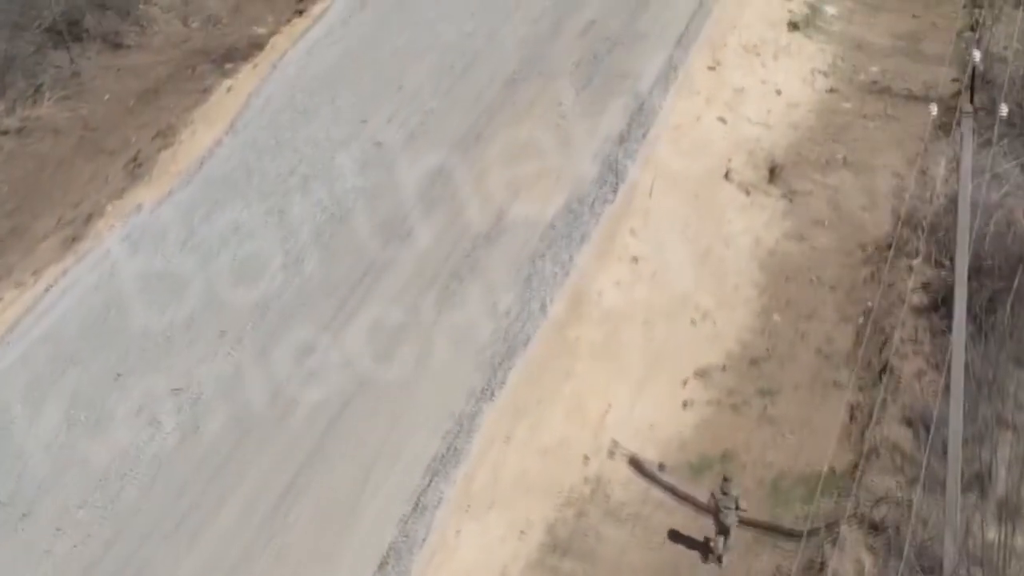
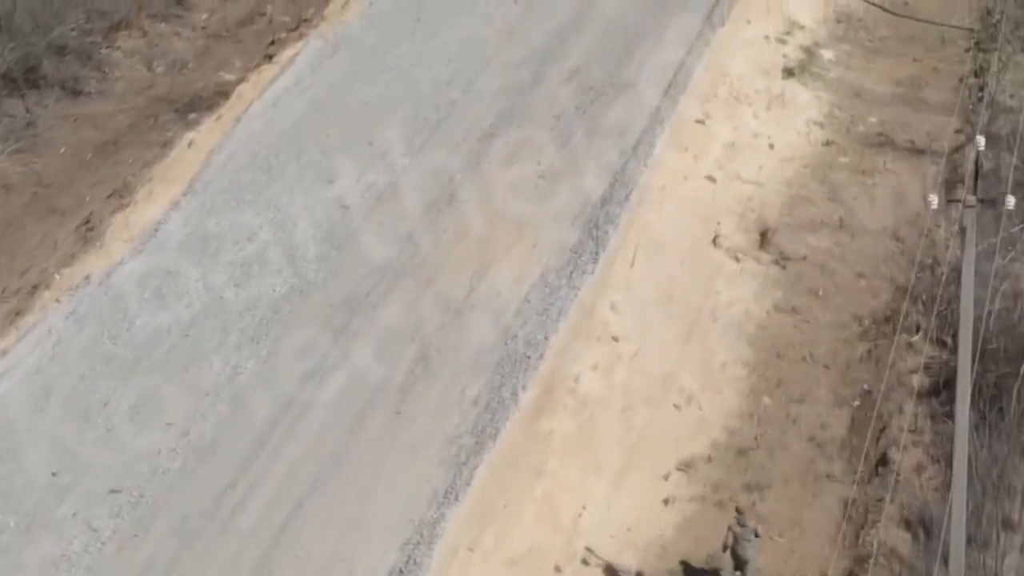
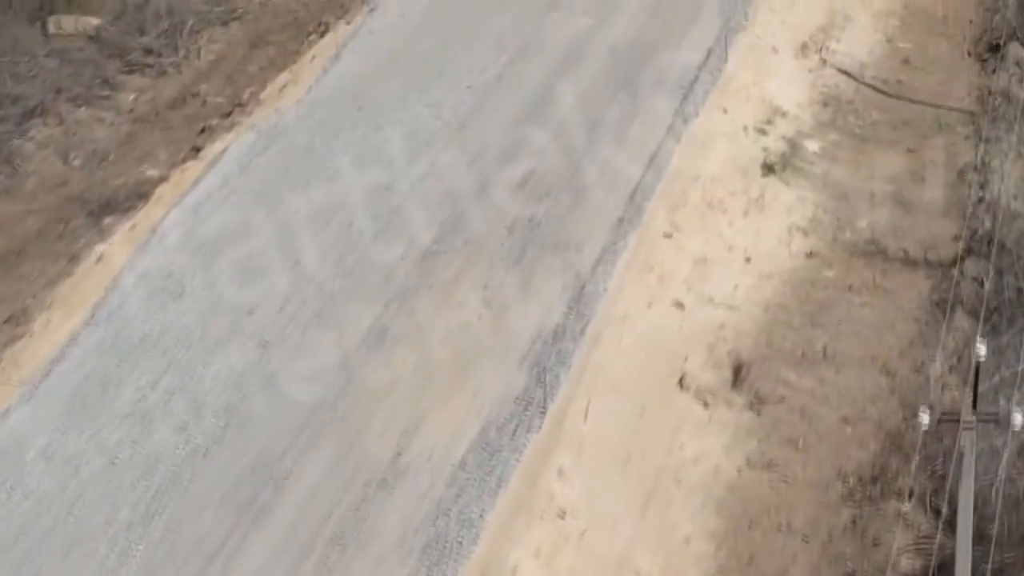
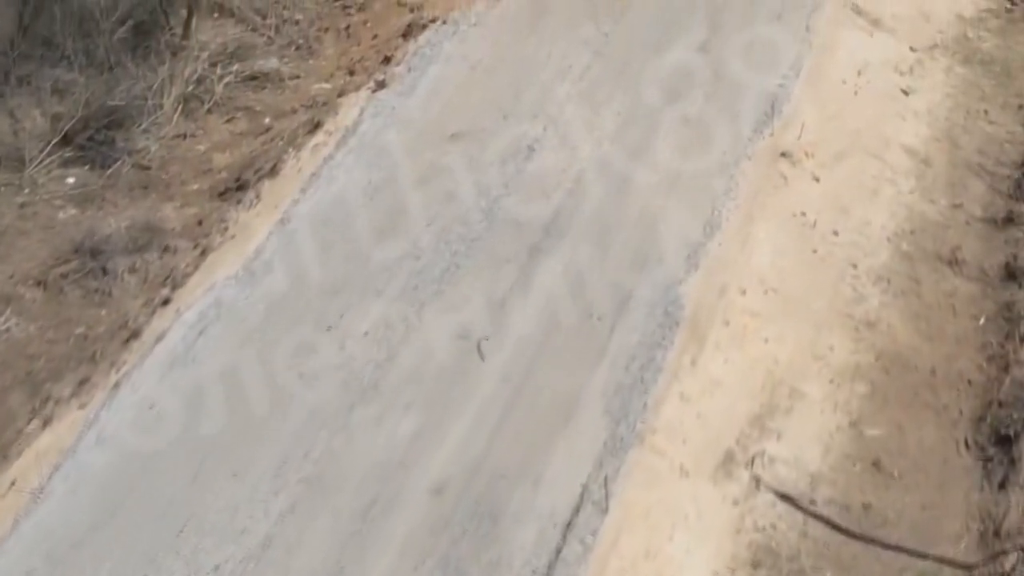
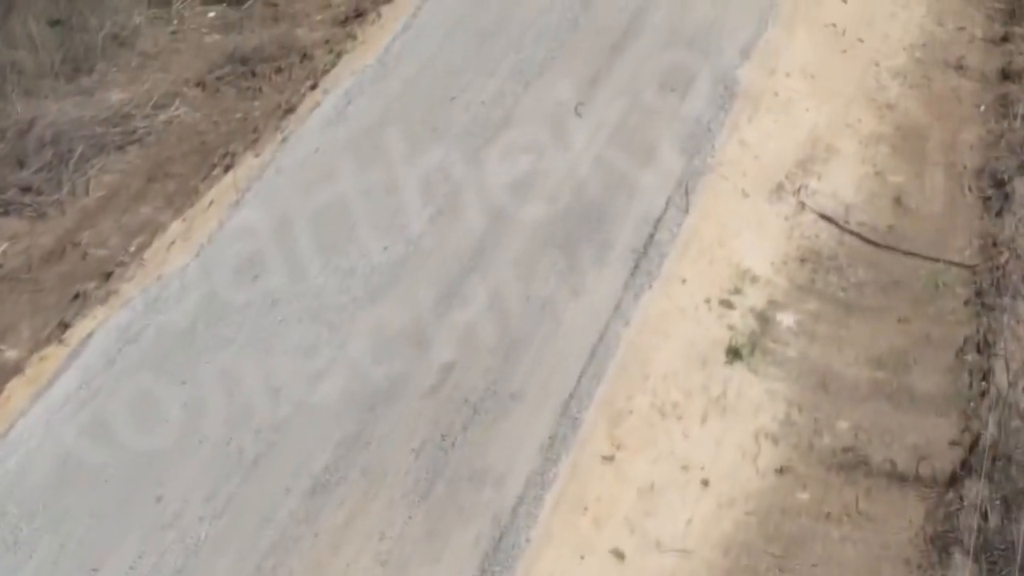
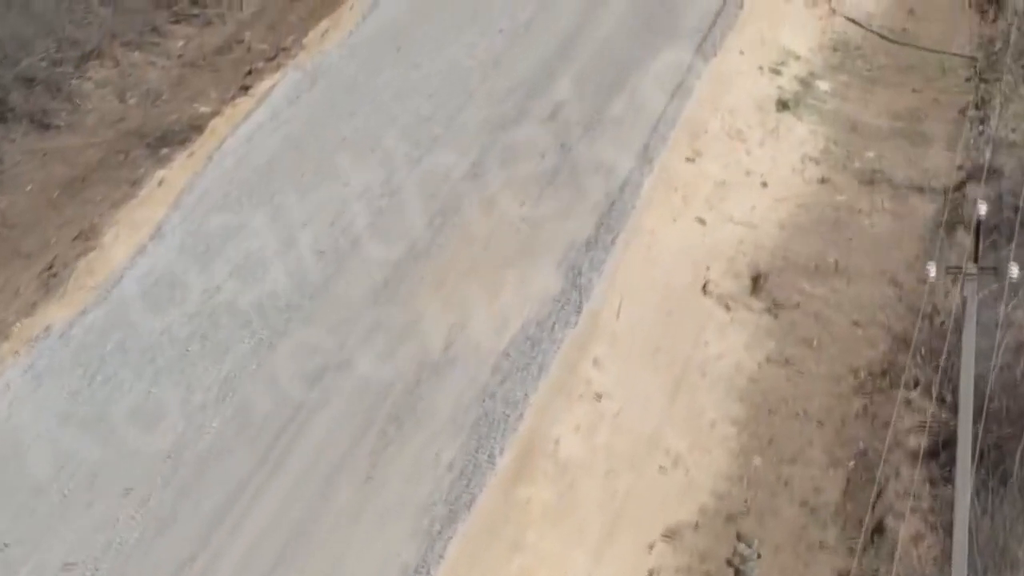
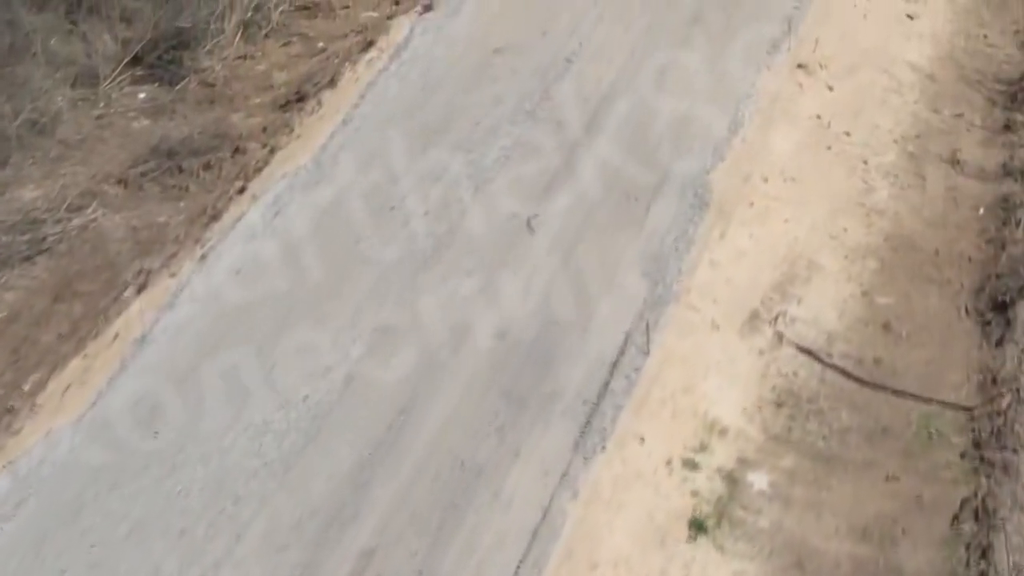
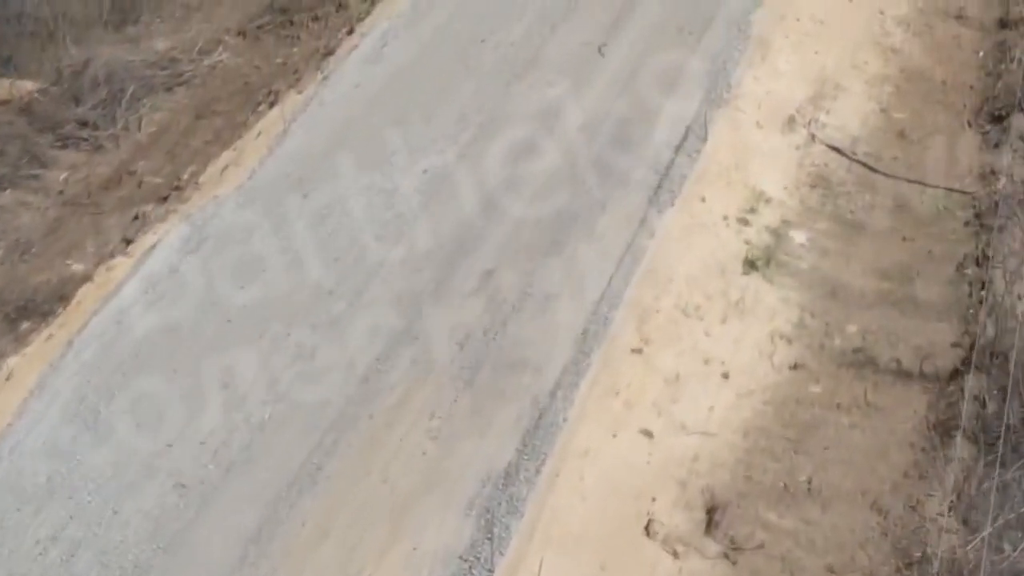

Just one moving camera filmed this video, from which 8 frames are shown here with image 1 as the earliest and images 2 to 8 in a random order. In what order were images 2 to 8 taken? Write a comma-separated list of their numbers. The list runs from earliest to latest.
2, 6, 3, 8, 5, 7, 4
